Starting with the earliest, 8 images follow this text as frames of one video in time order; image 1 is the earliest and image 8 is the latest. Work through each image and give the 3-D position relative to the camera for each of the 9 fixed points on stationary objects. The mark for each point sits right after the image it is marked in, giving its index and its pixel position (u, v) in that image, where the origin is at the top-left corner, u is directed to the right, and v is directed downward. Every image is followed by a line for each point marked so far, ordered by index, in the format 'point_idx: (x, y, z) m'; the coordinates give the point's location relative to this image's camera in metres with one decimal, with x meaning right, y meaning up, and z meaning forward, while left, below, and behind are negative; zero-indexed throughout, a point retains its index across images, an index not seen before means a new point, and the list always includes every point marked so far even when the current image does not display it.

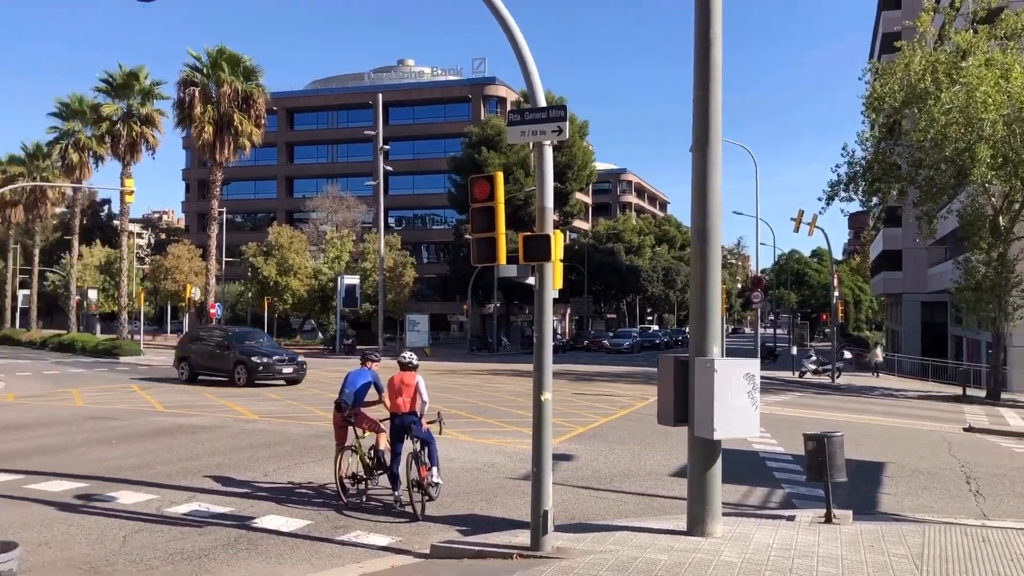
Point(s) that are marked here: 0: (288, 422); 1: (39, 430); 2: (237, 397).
0: (-3.6, -2.2, +15.0) m
1: (-7.1, -2.1, +13.8) m
2: (-5.8, -2.3, +19.6) m
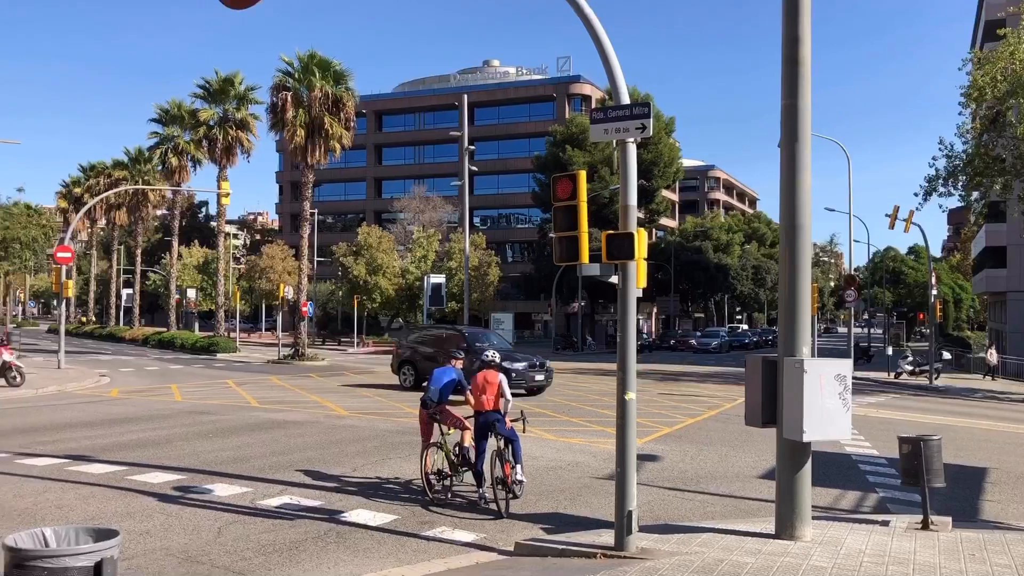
0: (-2.3, -2.2, +15.3) m
1: (-5.8, -2.1, +14.4) m
2: (-4.0, -2.3, +20.1) m
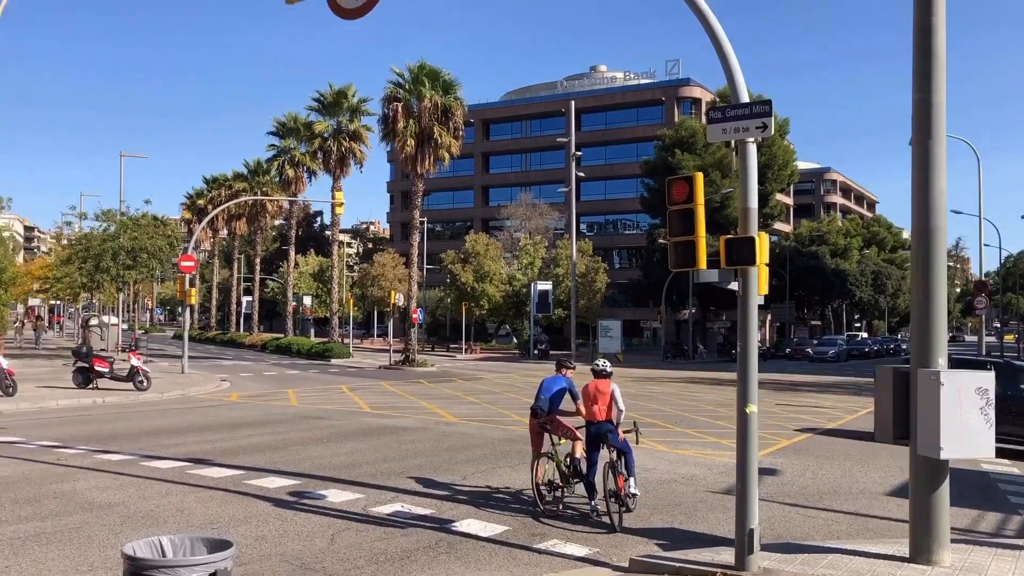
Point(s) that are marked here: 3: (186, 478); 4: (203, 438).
0: (-0.4, -2.3, +15.3) m
1: (-4.0, -2.2, +14.8) m
2: (-1.6, -2.5, +20.2) m
3: (-3.4, -2.0, +9.8) m
4: (-4.4, -2.1, +13.2) m
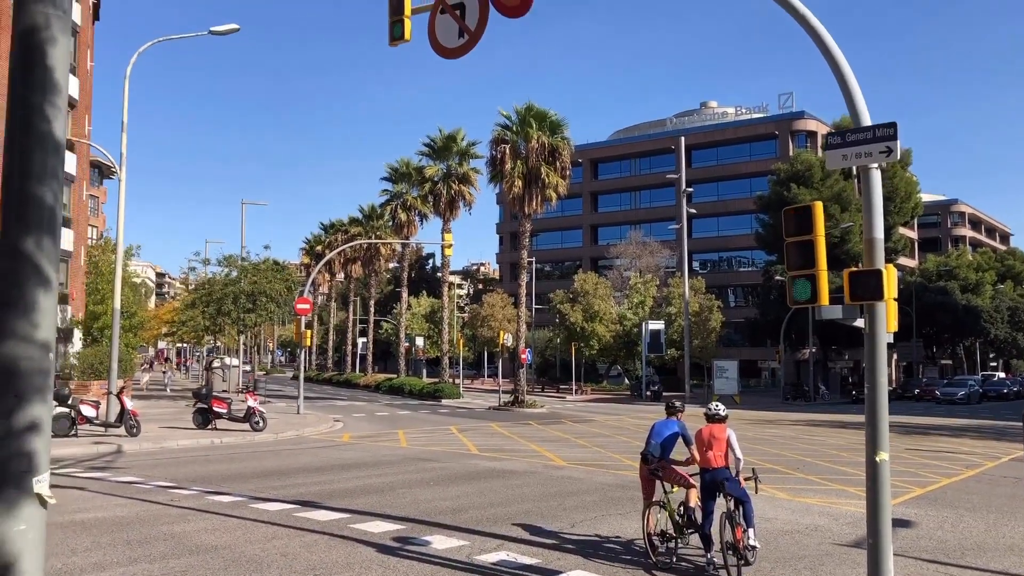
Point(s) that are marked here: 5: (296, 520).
0: (+1.3, -2.9, +14.8) m
1: (-2.3, -2.9, +14.8) m
2: (+0.7, -3.3, +19.9) m
3: (-2.3, -2.4, +9.7) m
4: (-2.9, -2.8, +13.3) m
5: (-2.3, -2.5, +9.8) m
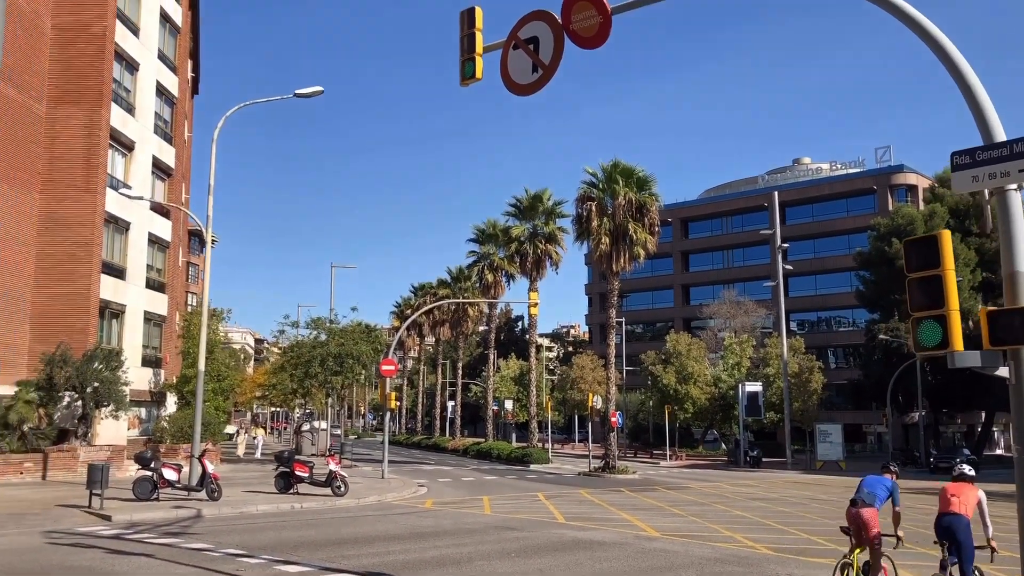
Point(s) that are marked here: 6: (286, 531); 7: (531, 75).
0: (+2.6, -3.8, +13.7) m
1: (-1.0, -3.8, +14.0) m
2: (+2.6, -4.5, +18.7) m
3: (-1.5, -3.0, +9.0) m
4: (-1.7, -3.5, +12.6) m
5: (-1.5, -3.0, +9.1) m
6: (-3.6, -3.8, +14.6) m
7: (+0.2, +1.9, +8.4) m
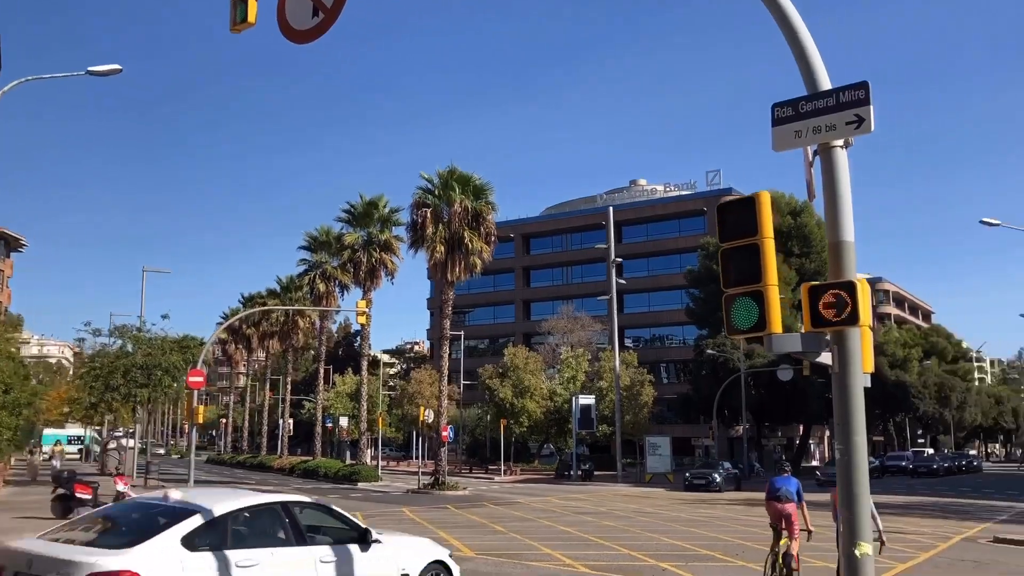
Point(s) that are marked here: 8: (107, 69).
0: (-0.1, -3.8, +12.7) m
1: (-3.7, -3.7, +12.4) m
2: (-1.0, -4.6, +17.6) m
3: (-3.4, -2.8, +7.4) m
4: (-4.2, -3.4, +10.9) m
5: (-3.4, -2.8, +7.5) m
6: (-6.4, -3.7, +12.6) m
7: (-1.6, +2.1, +7.2) m
8: (-8.3, +4.5, +18.9) m
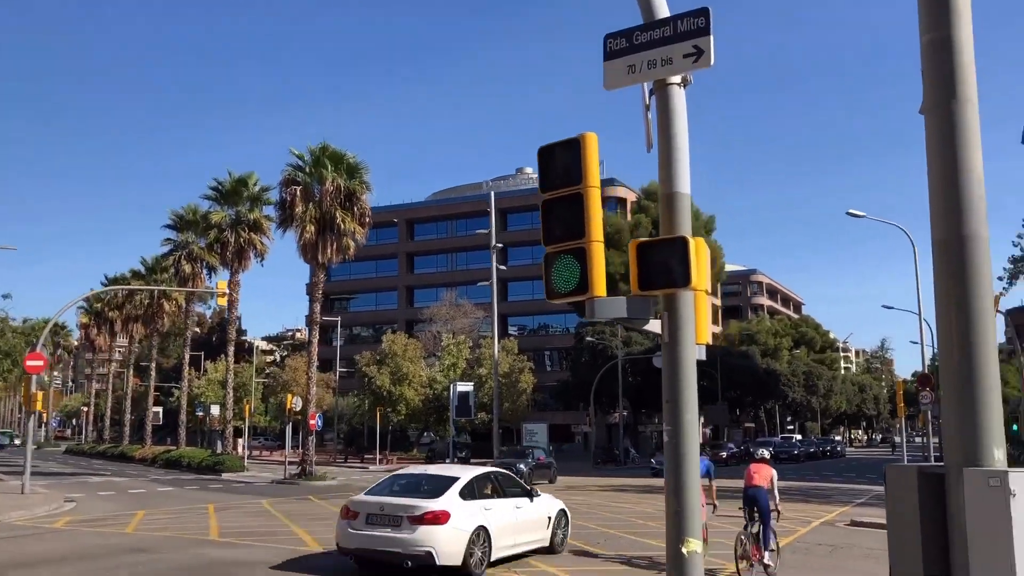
0: (-2.0, -3.4, +11.9) m
1: (-5.6, -3.4, +11.2) m
2: (-3.6, -4.2, +16.7) m
3: (-4.6, -2.5, +6.2) m
4: (-5.9, -3.1, +9.6) m
5: (-4.6, -2.6, +6.3) m
6: (-8.2, -3.3, +11.0) m
7: (-2.7, +2.3, +6.2) m
8: (-10.8, +5.0, +16.9) m
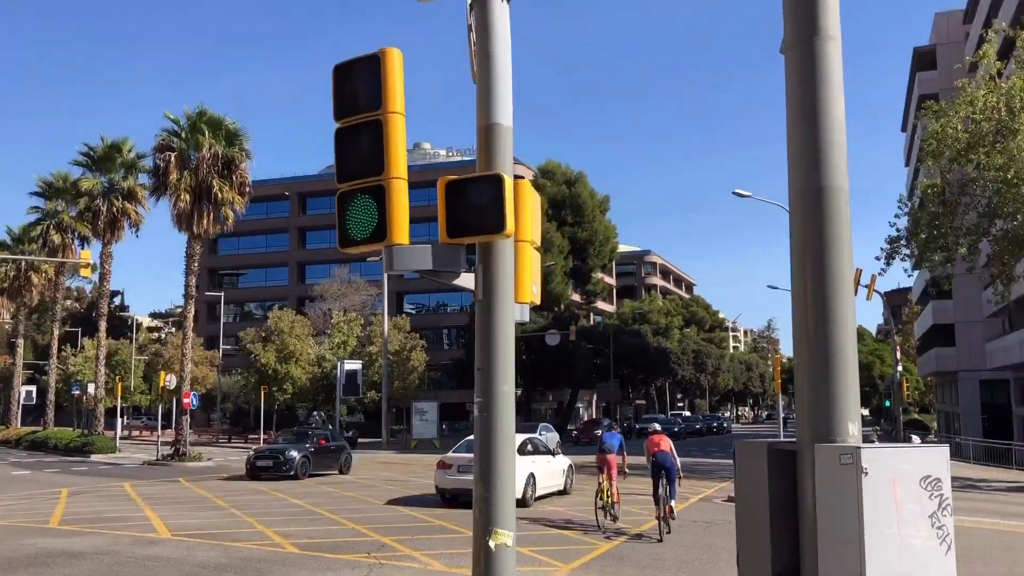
0: (-3.7, -3.0, +11.0) m
1: (-7.1, -3.0, +9.9) m
2: (-5.7, -3.7, +15.7) m
3: (-5.6, -2.3, +5.1) m
4: (-7.2, -2.7, +8.3) m
5: (-5.7, -2.3, +5.2) m
6: (-9.7, -2.9, +9.5) m
7: (-3.7, +2.6, +5.2) m
8: (-12.8, +5.6, +14.9) m
